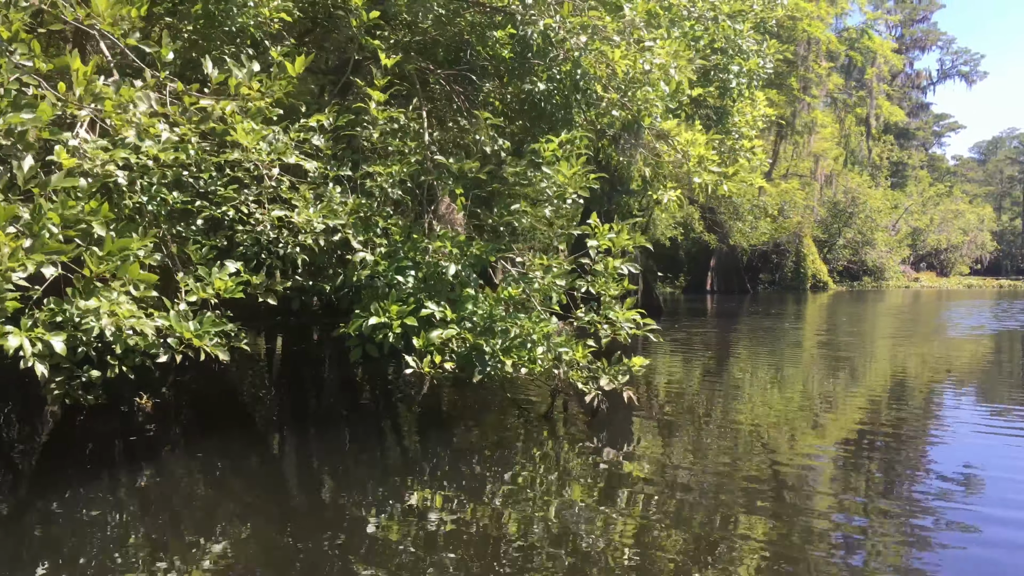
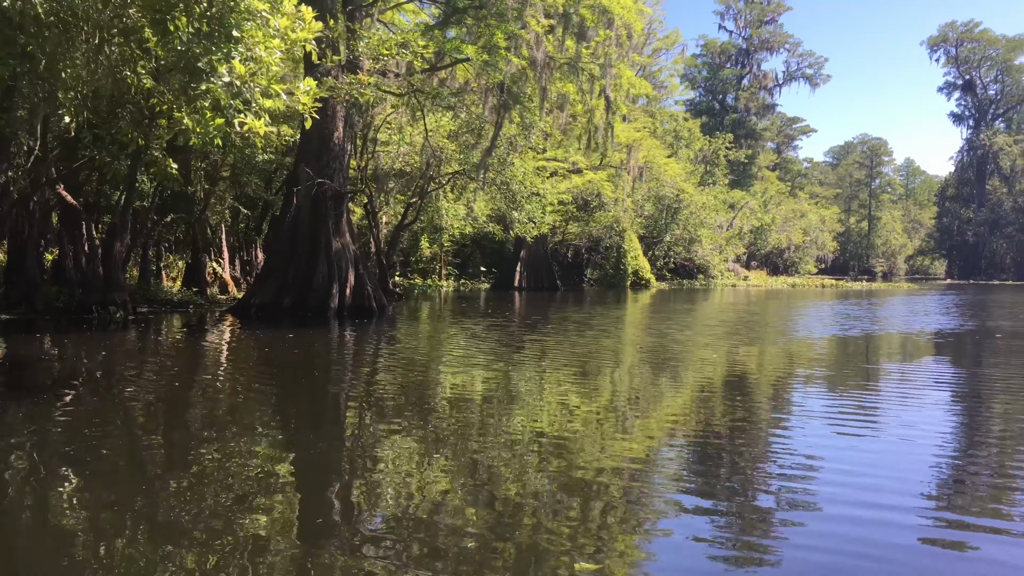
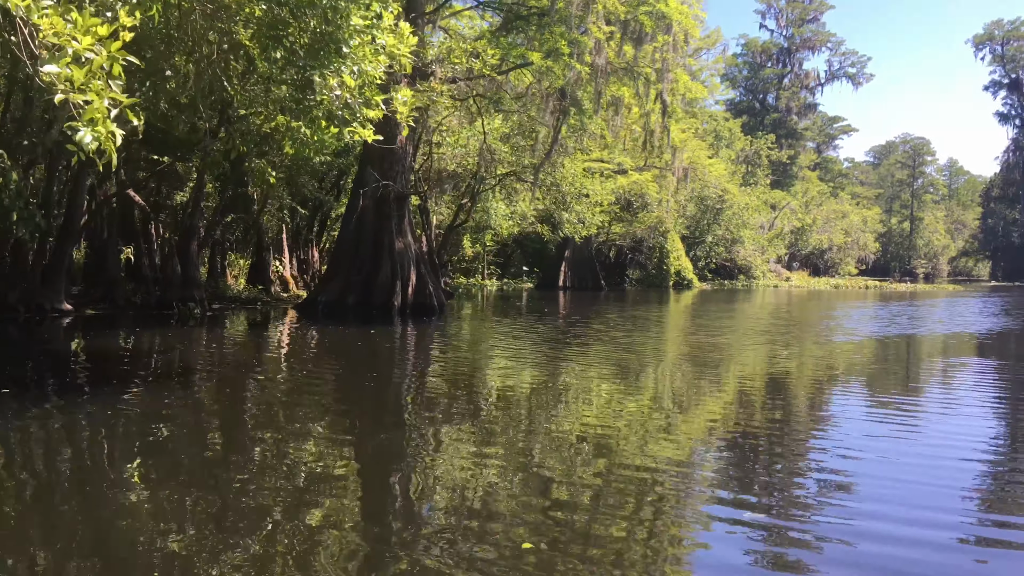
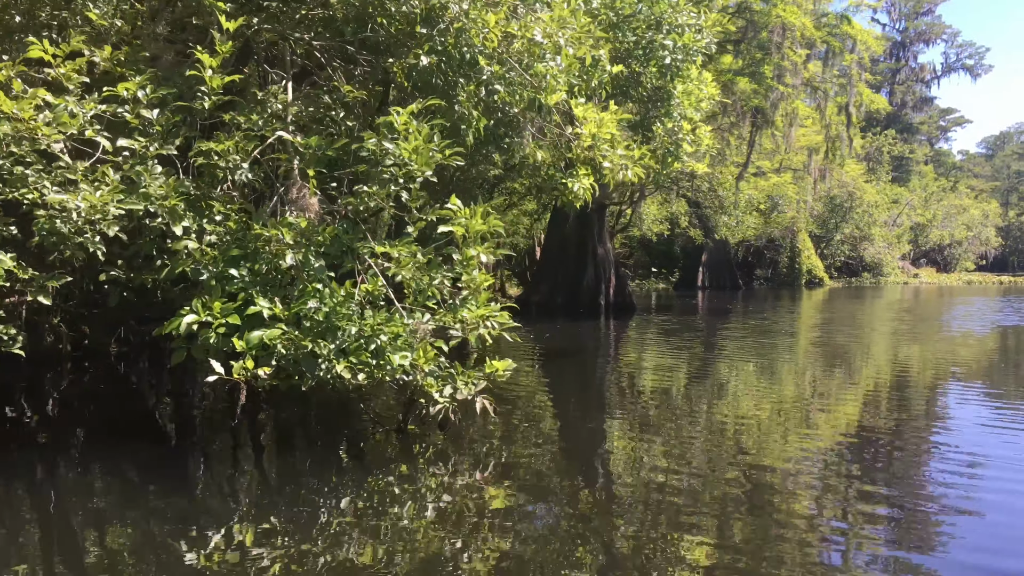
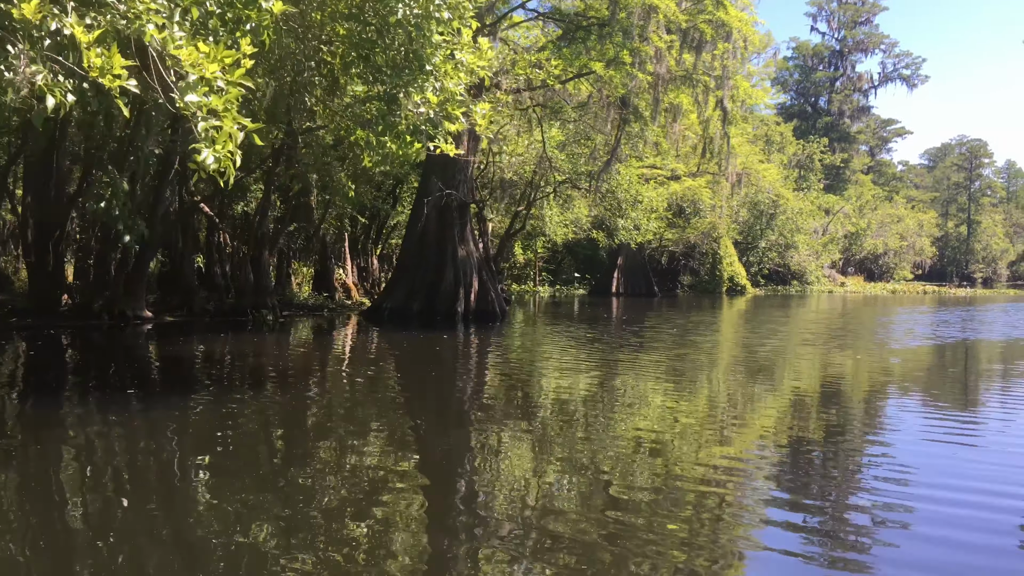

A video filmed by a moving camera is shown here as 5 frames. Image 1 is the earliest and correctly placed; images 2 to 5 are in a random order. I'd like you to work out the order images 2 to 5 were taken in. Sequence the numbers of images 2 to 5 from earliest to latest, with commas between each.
4, 5, 3, 2
